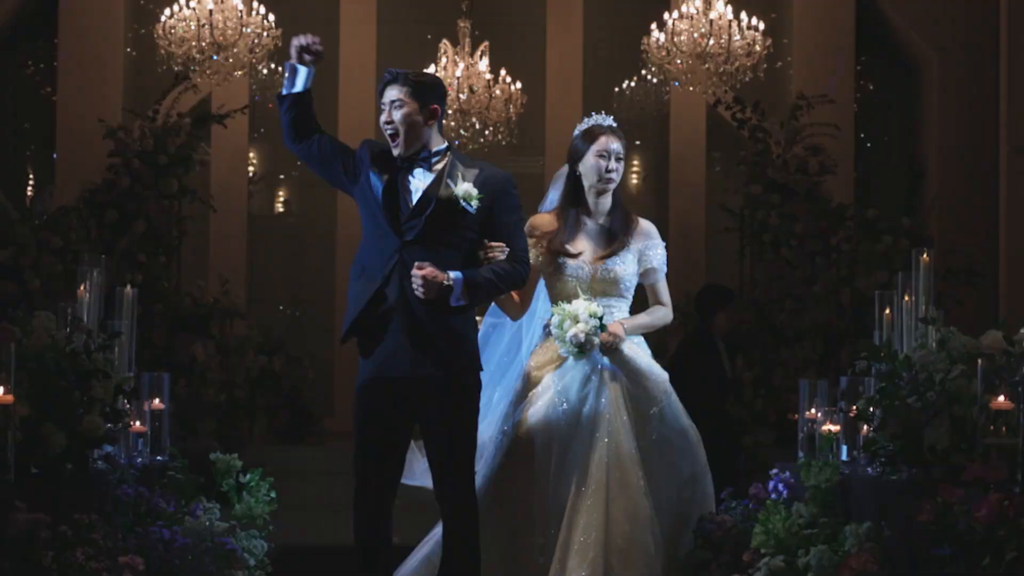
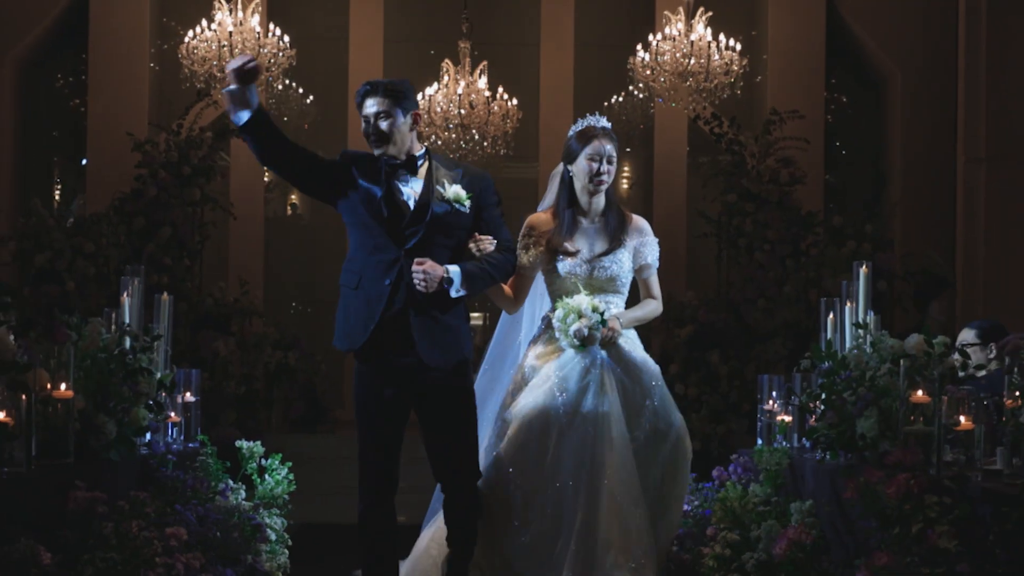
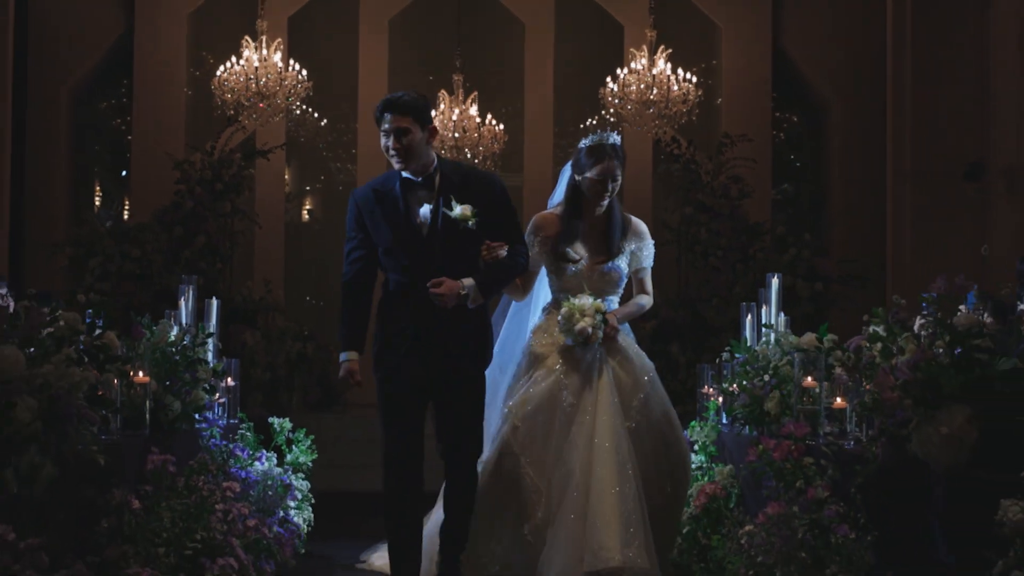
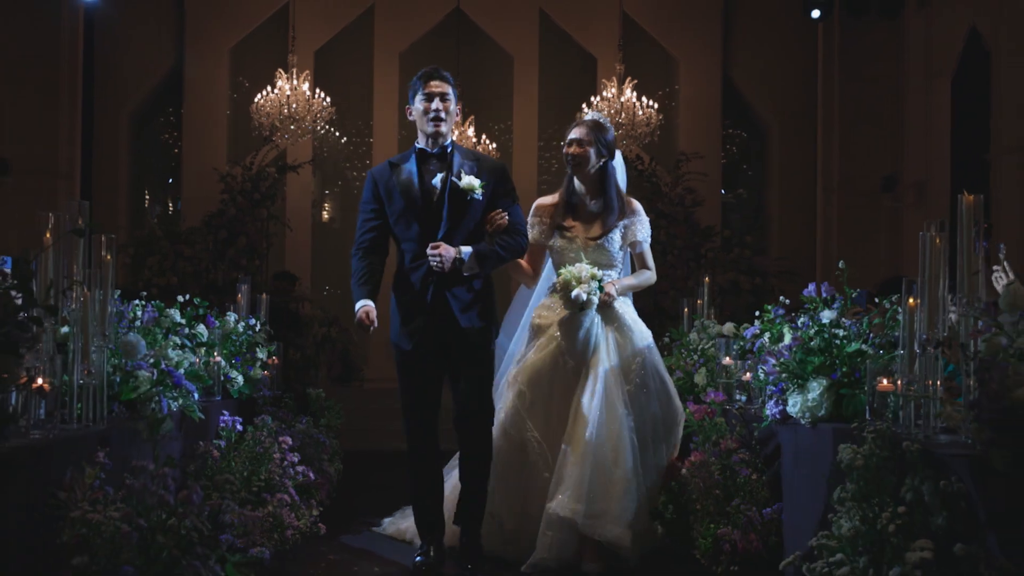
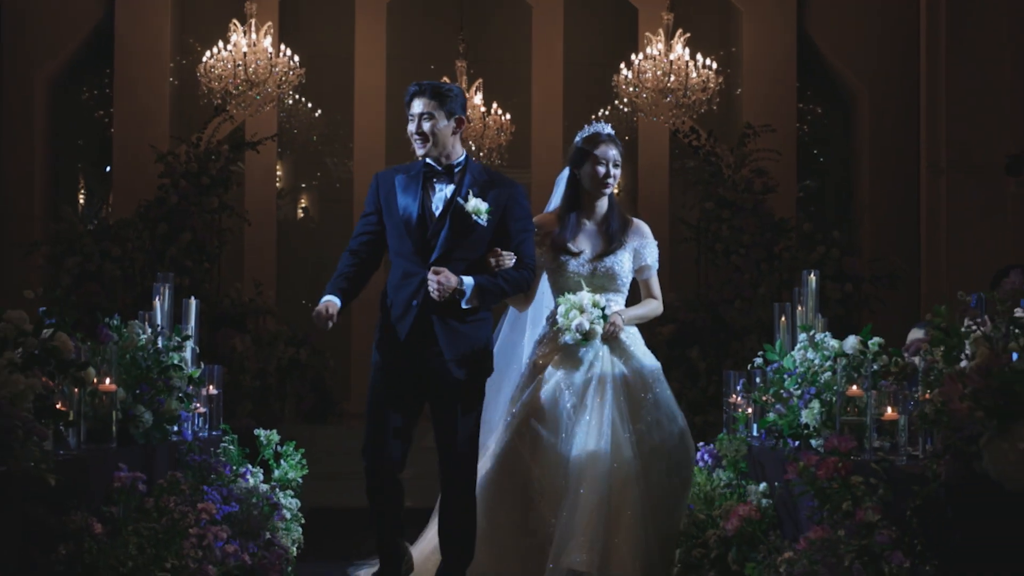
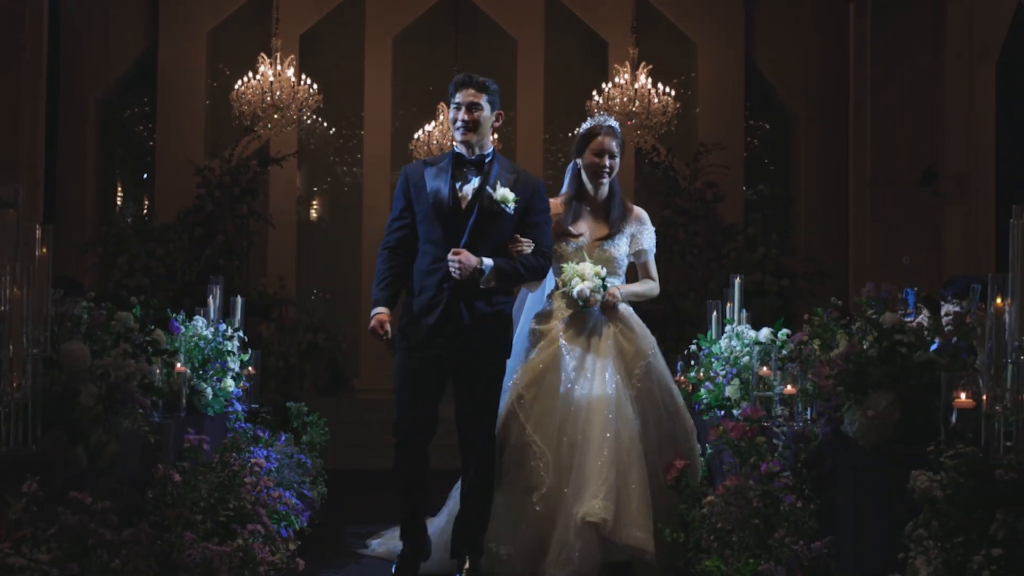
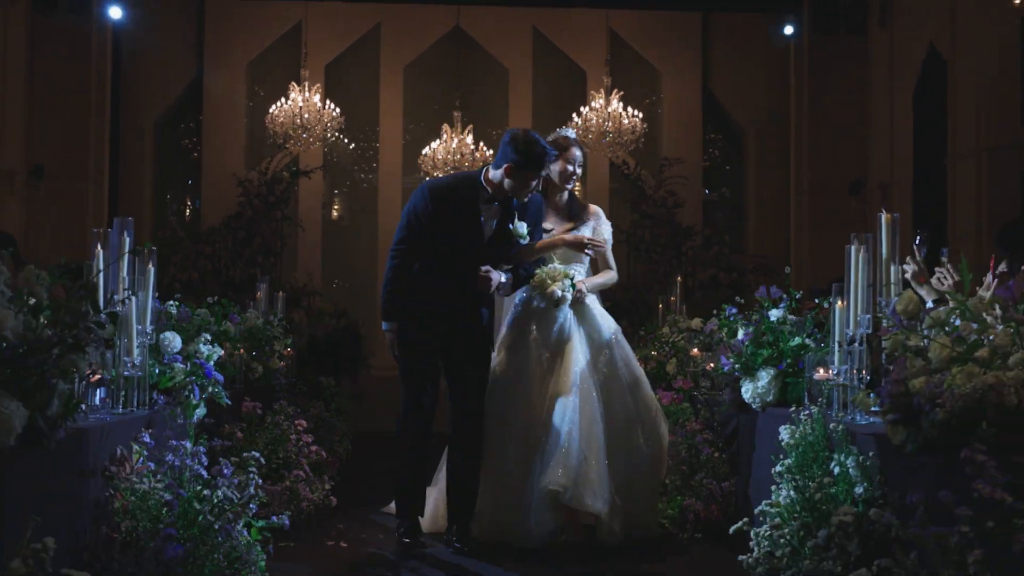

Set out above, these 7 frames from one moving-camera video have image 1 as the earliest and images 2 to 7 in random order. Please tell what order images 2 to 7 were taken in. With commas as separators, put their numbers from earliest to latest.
2, 5, 3, 6, 4, 7
